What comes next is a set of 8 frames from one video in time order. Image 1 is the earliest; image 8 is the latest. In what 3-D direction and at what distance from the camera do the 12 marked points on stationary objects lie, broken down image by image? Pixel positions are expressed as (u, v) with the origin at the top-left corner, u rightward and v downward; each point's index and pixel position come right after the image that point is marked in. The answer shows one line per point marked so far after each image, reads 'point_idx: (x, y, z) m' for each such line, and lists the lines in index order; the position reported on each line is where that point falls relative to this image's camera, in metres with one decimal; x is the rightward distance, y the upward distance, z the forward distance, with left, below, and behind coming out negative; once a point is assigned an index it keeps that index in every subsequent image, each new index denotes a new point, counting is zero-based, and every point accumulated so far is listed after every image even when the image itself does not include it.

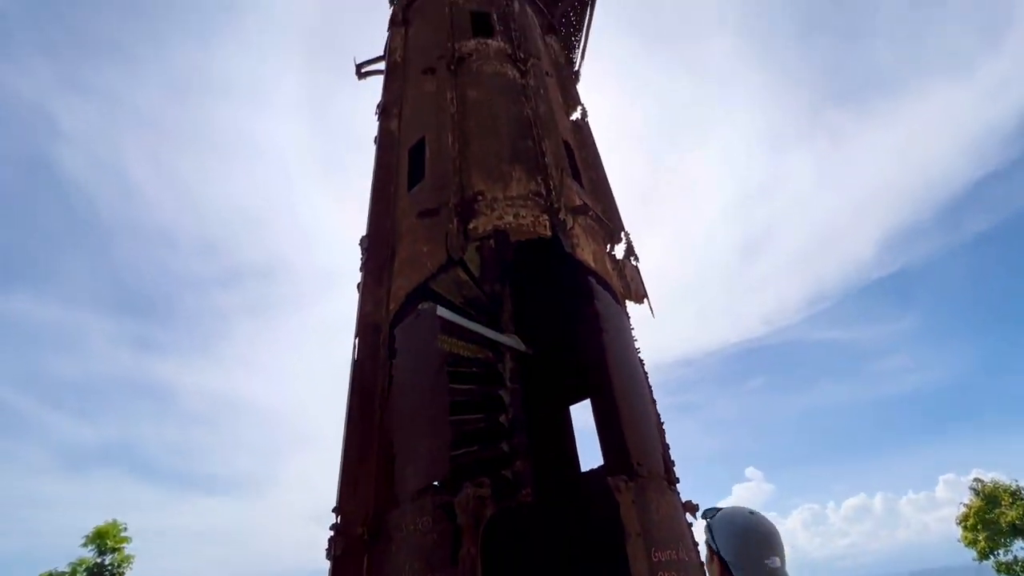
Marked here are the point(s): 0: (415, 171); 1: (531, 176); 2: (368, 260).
0: (-1.0, +1.2, +5.0) m
1: (+0.2, +1.0, +4.4) m
2: (-1.4, +0.3, +4.5) m
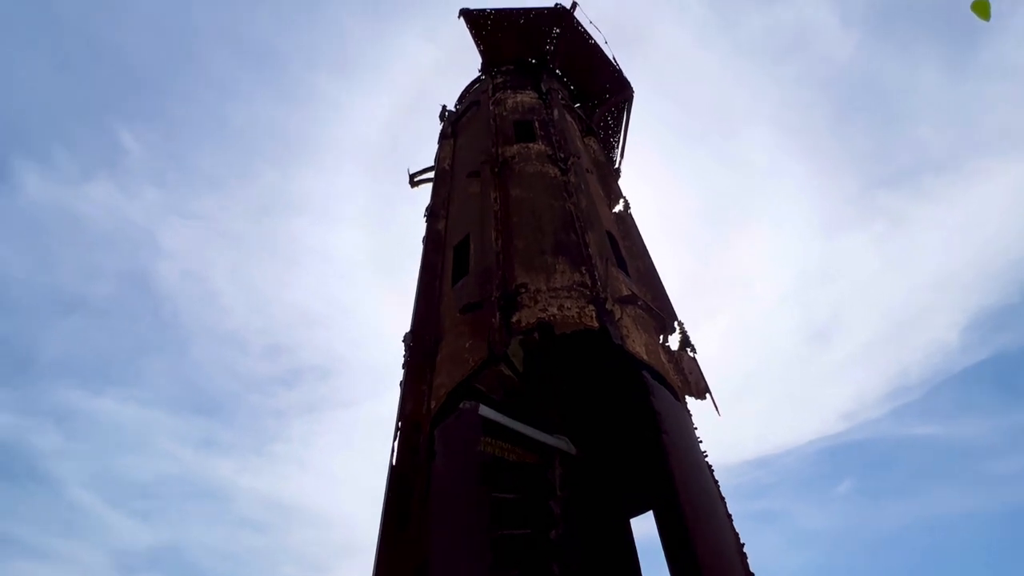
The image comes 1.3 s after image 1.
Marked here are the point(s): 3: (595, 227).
0: (-0.6, +0.2, +5.0) m
1: (+0.6, +0.2, +4.3) m
2: (-0.9, -0.6, +4.4) m
3: (+0.9, +0.6, +5.0) m
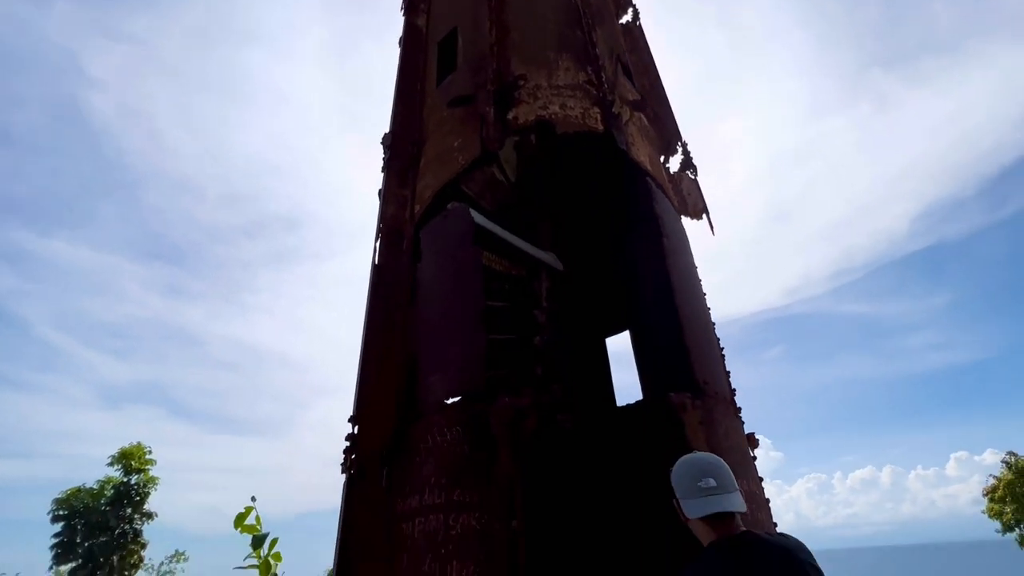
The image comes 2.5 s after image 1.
0: (-0.6, +2.1, +4.4) m
1: (+0.5, +1.8, +3.8) m
2: (-1.0, +1.1, +4.0) m
3: (+0.8, +2.4, +4.3) m
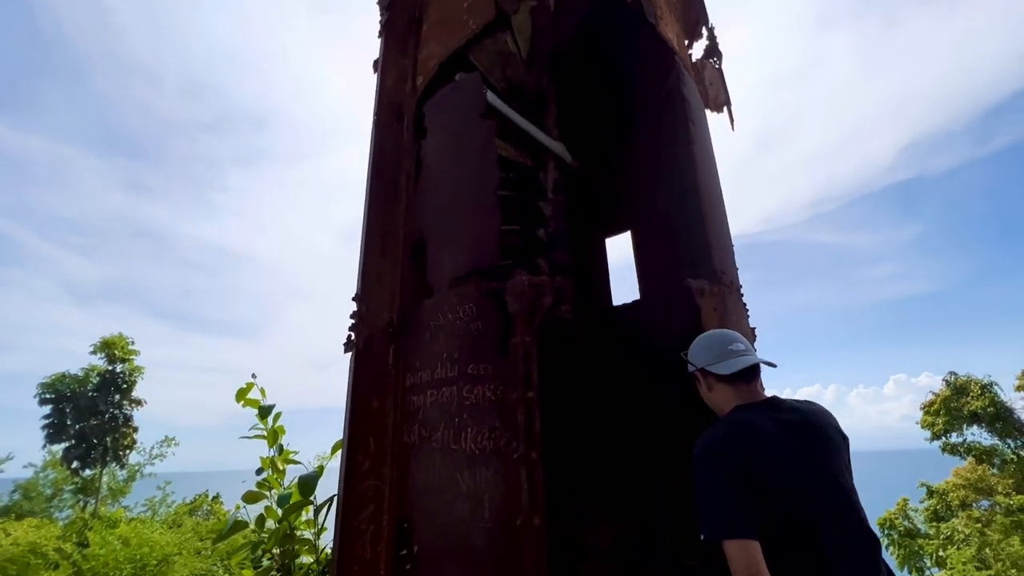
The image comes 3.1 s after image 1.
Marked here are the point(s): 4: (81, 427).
0: (-0.5, +3.0, +3.8) m
1: (+0.7, +2.6, +3.3) m
2: (-0.9, +2.0, +3.6) m
3: (+1.0, +3.3, +3.7) m
4: (-9.5, -3.0, +10.4) m
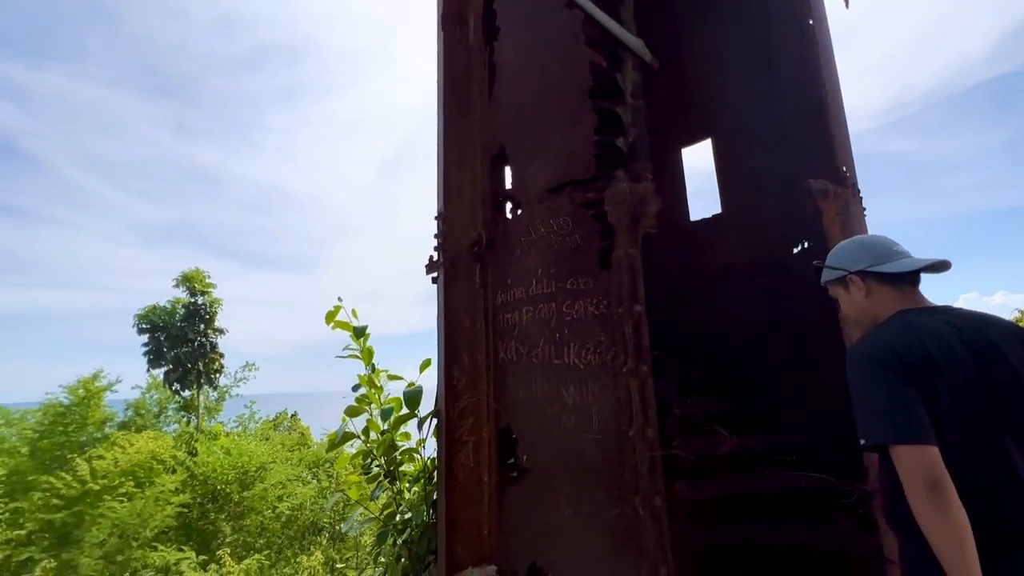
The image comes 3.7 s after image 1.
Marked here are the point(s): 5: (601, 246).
0: (0.0, +3.6, +3.2) m
1: (+1.1, +3.1, +2.7) m
2: (-0.4, +2.6, +3.2) m
3: (+1.4, +3.9, +3.0) m
4: (-8.2, -1.6, +11.5) m
5: (+0.4, +0.2, +2.1) m
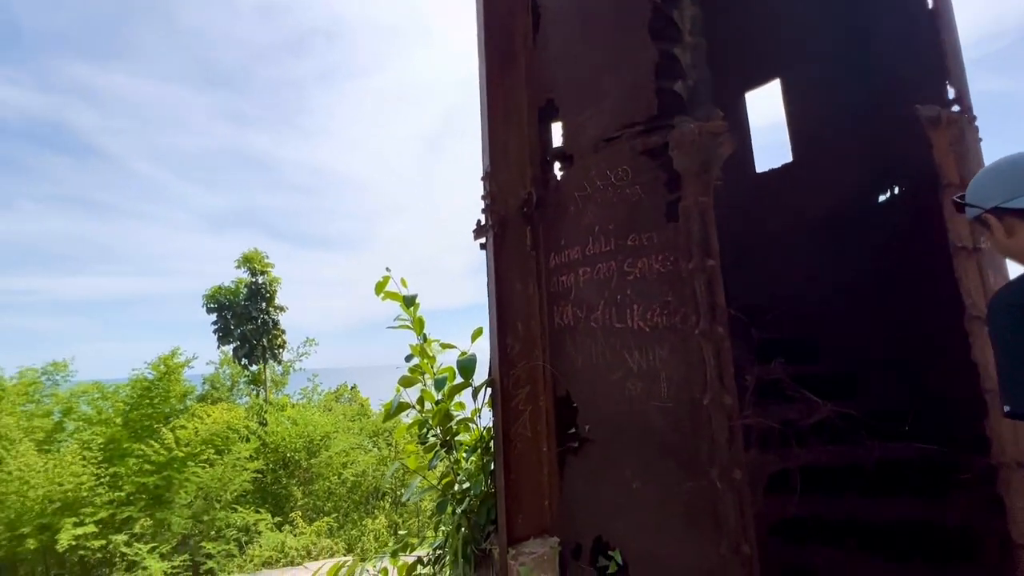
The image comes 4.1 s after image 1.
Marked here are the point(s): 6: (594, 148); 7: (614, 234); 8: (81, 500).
0: (+0.2, +3.8, +2.8) m
1: (+1.3, +3.4, +2.2) m
2: (-0.2, +2.8, +2.9) m
3: (+1.6, +4.1, +2.4) m
4: (-7.0, -1.1, +12.2) m
5: (+0.6, +0.4, +1.9) m
6: (+0.4, +0.6, +2.1) m
7: (+0.4, +0.2, +2.0) m
8: (-6.6, -3.3, +7.3) m
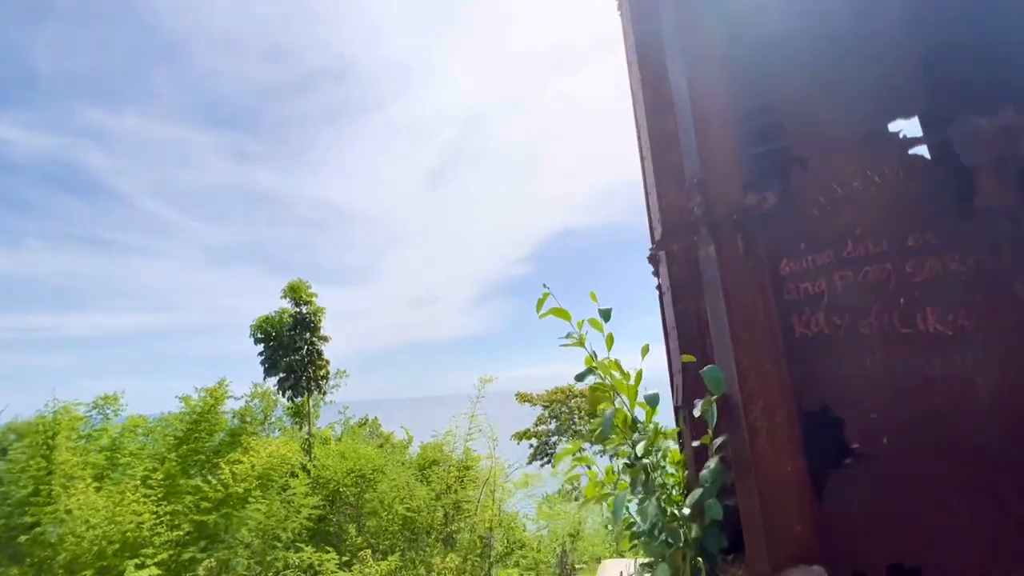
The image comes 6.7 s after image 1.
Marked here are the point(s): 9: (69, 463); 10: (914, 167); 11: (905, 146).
0: (+1.2, +3.7, +3.0) m
1: (+2.3, +3.3, +2.3) m
2: (+0.8, +2.7, +3.0) m
3: (+2.6, +4.1, +2.6) m
4: (-5.8, -1.9, +12.0) m
5: (+1.7, +0.4, +1.8) m
6: (+1.4, +0.6, +2.1) m
7: (+1.5, +0.2, +1.9) m
8: (-5.5, -3.7, +7.0) m
9: (-6.7, -2.7, +7.2) m
10: (+1.6, +0.5, +1.9) m
11: (+1.6, +0.6, +1.9) m
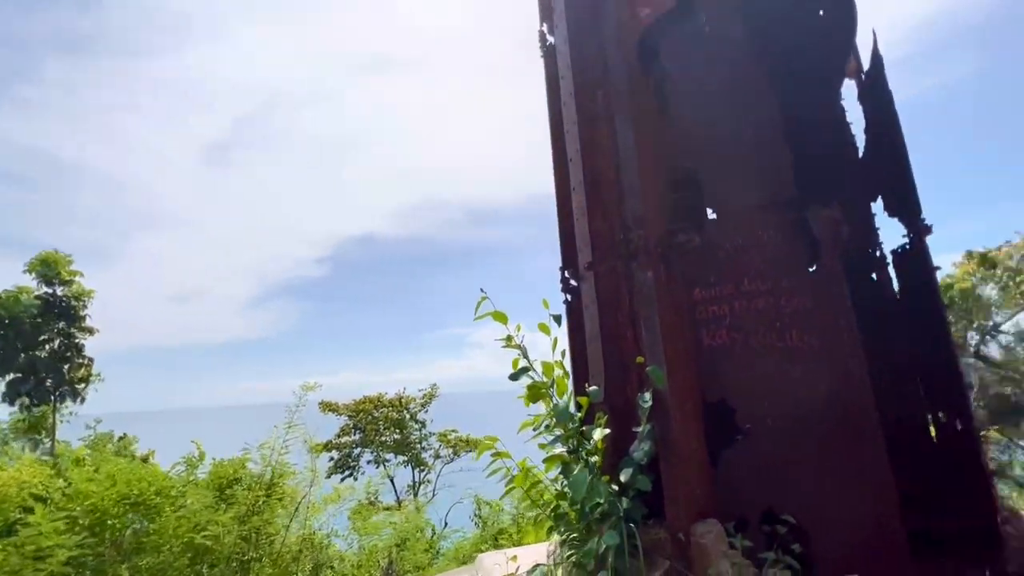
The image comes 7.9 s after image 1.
0: (+1.1, +3.6, +3.7) m
1: (+2.3, +3.1, +3.6) m
2: (+0.6, +2.6, +3.5) m
3: (+2.5, +3.8, +4.0) m
4: (-9.5, -1.3, +8.9) m
5: (+1.7, +0.2, +2.7) m
6: (+1.4, +0.5, +2.8) m
7: (+1.5, +0.1, +2.7) m
8: (-7.3, -3.2, +4.4) m
9: (-8.4, -2.0, +4.1) m
10: (+1.6, +0.3, +2.7) m
11: (+1.6, +0.4, +2.8) m
